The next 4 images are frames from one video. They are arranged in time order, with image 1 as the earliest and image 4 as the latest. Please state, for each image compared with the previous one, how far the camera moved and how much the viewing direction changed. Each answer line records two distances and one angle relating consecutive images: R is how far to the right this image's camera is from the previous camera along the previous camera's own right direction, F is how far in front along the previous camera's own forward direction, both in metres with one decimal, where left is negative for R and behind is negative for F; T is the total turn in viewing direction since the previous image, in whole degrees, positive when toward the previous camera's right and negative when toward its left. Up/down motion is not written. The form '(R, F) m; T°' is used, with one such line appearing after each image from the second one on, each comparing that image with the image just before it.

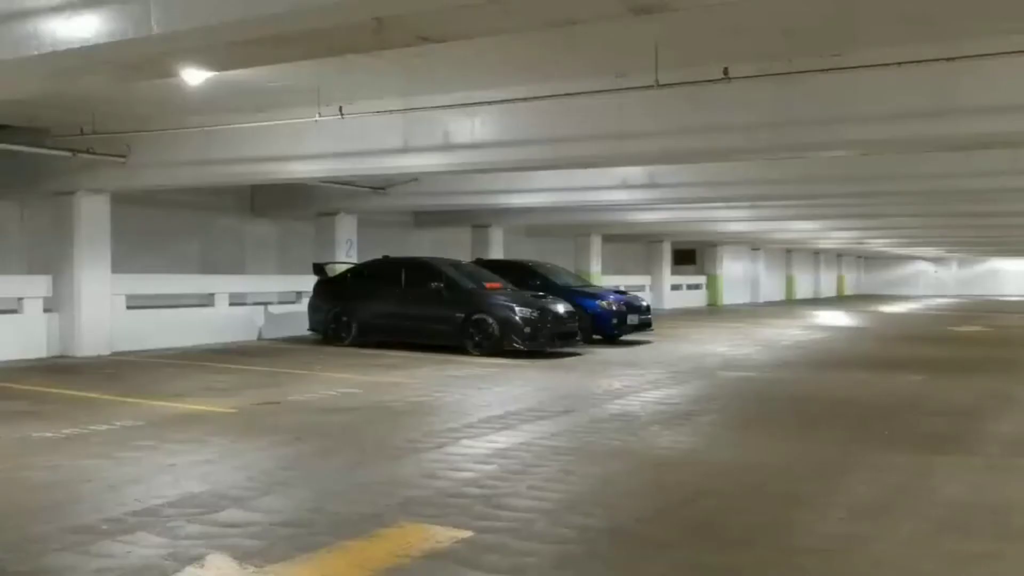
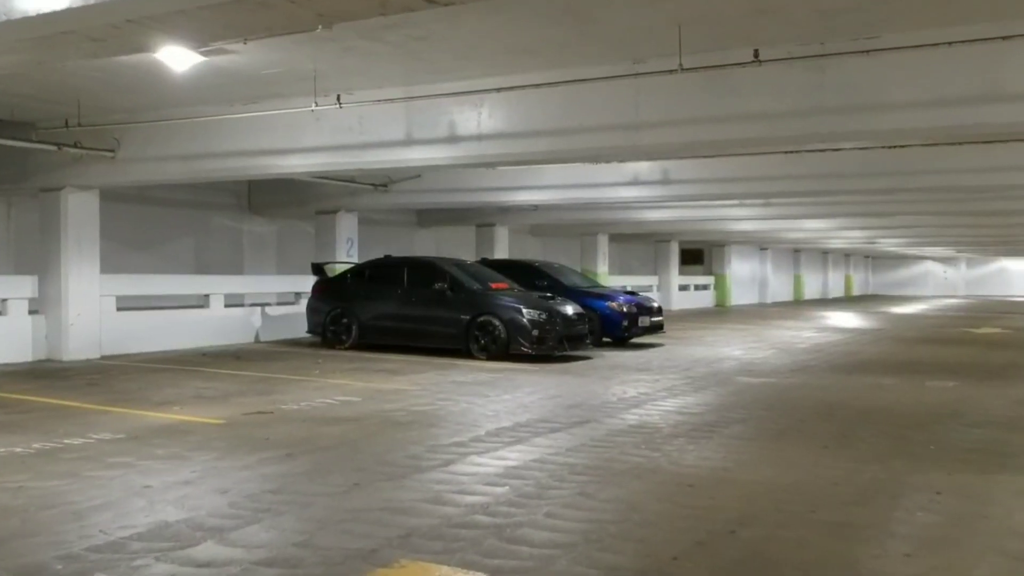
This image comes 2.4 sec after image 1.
(-0.1, +0.6) m; 0°
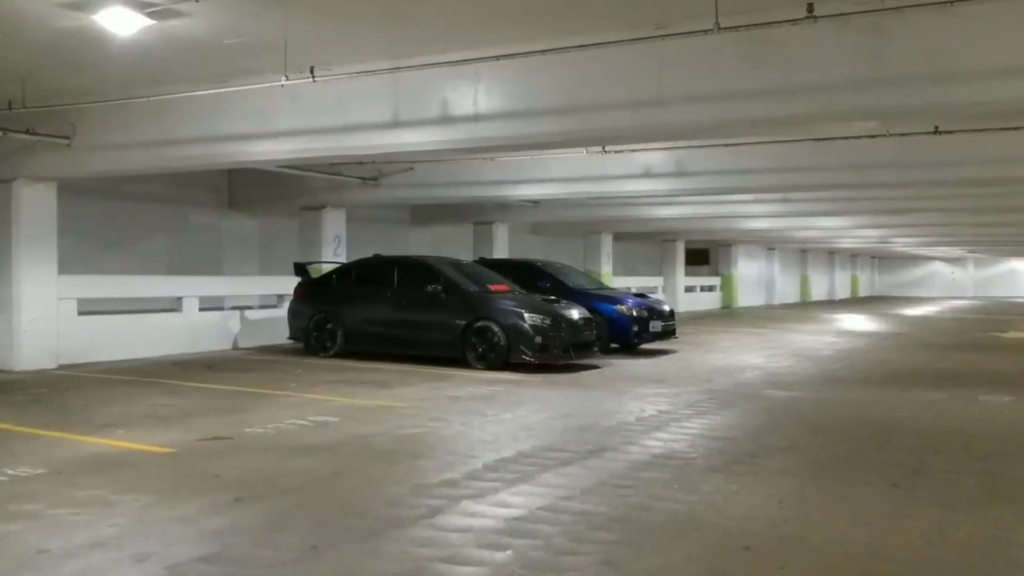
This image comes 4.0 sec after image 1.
(0.0, +1.2) m; 0°
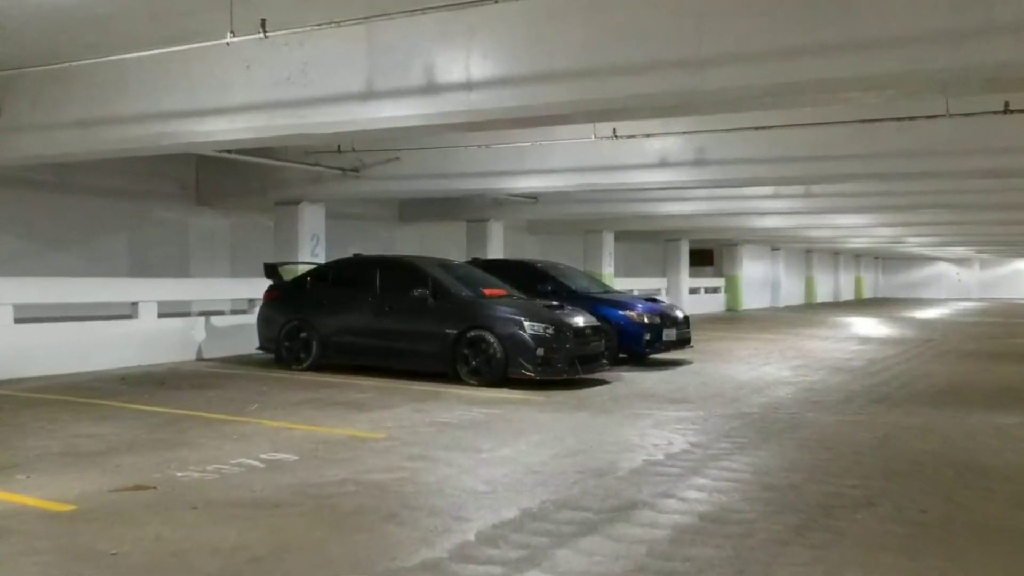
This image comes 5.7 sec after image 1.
(0.0, +1.5) m; 0°
